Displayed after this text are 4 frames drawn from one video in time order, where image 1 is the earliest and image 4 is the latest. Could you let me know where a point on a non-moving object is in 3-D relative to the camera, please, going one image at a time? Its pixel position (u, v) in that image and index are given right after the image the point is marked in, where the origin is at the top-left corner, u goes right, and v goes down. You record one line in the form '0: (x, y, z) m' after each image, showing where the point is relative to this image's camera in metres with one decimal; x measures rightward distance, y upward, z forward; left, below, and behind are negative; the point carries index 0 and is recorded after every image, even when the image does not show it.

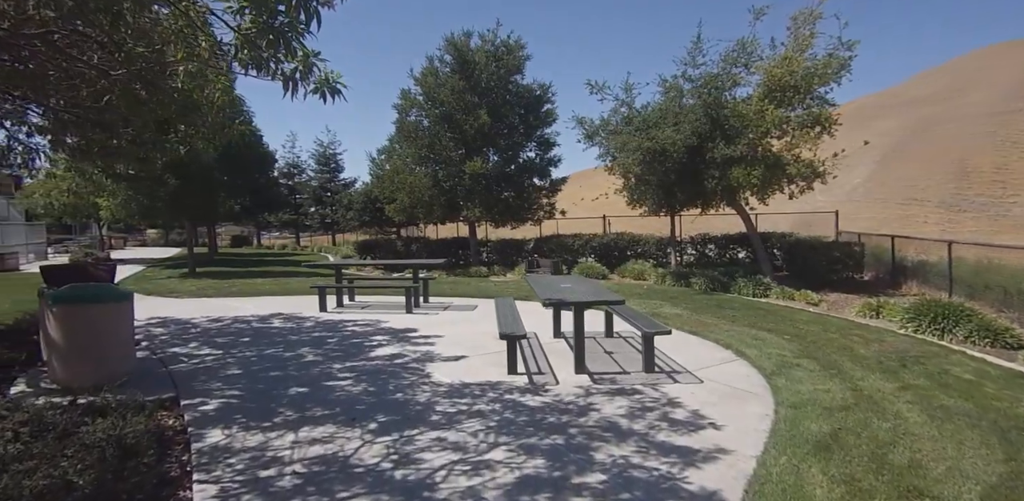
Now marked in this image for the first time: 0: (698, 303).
0: (+3.9, -1.1, +10.9) m
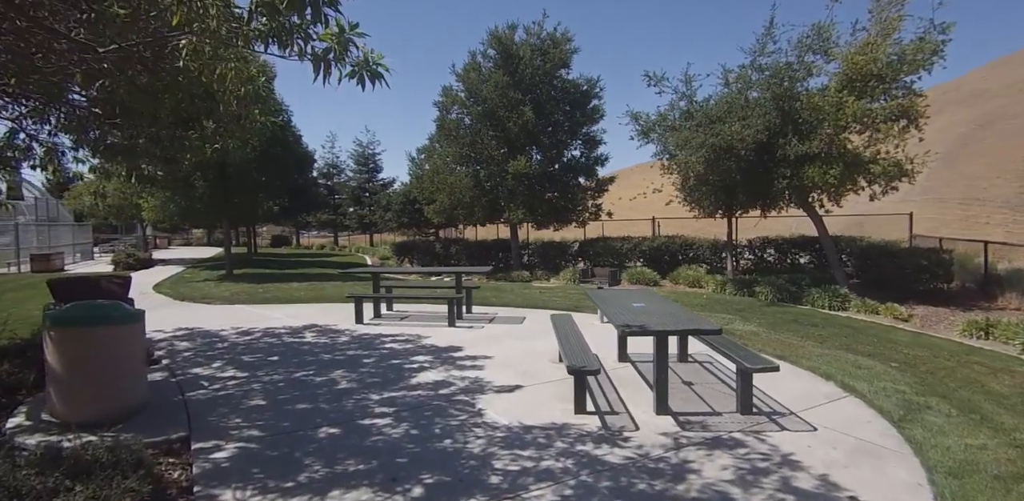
0: (+4.9, -1.3, +9.8) m
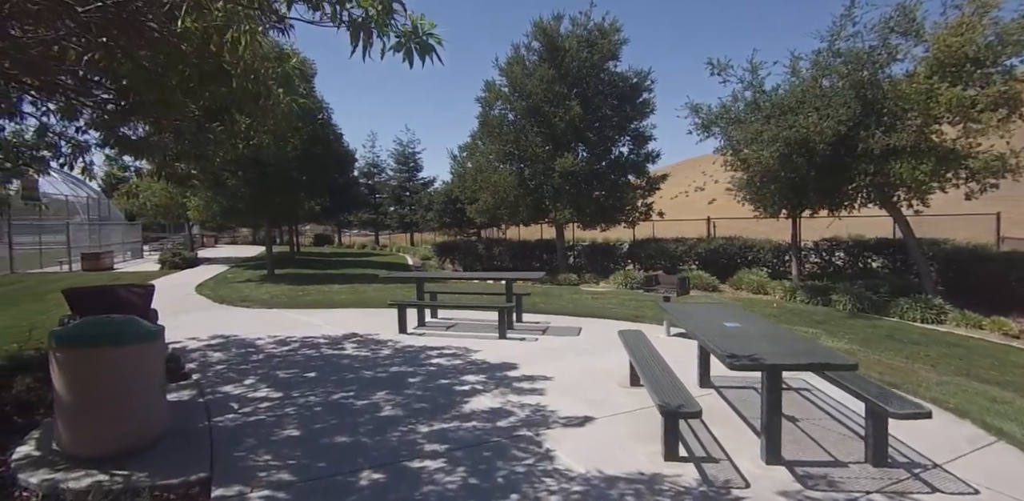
0: (+5.8, -1.4, +8.6) m
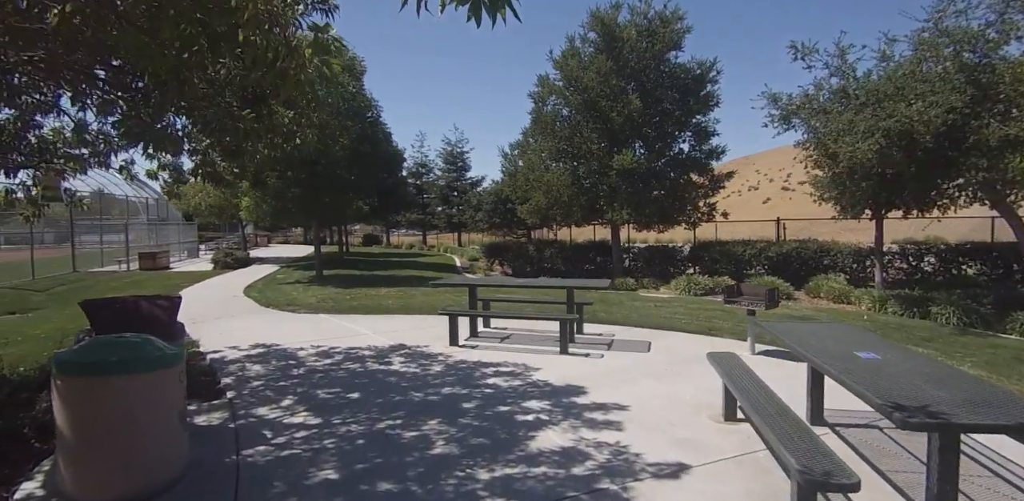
0: (+6.6, -1.5, +7.3) m
